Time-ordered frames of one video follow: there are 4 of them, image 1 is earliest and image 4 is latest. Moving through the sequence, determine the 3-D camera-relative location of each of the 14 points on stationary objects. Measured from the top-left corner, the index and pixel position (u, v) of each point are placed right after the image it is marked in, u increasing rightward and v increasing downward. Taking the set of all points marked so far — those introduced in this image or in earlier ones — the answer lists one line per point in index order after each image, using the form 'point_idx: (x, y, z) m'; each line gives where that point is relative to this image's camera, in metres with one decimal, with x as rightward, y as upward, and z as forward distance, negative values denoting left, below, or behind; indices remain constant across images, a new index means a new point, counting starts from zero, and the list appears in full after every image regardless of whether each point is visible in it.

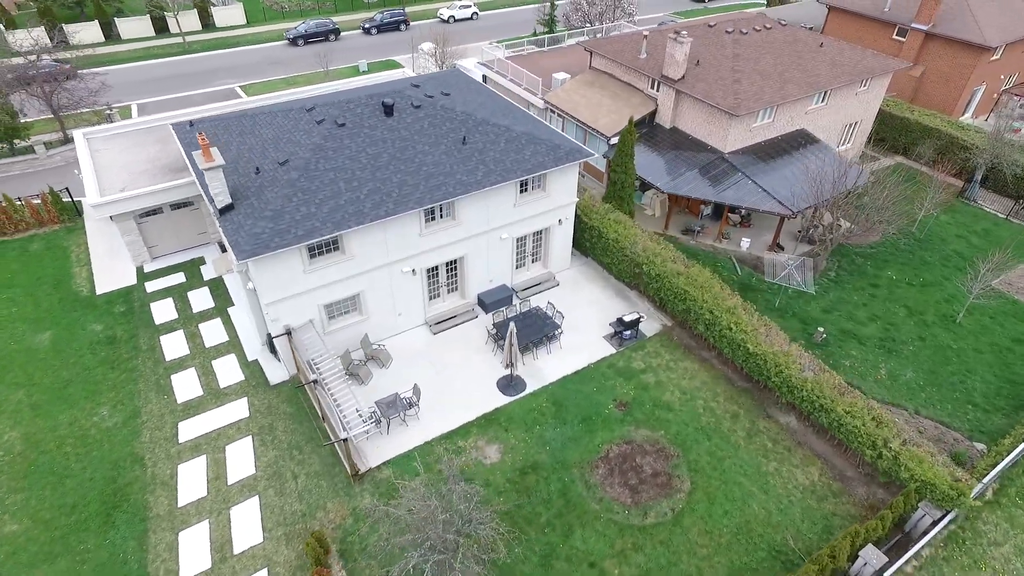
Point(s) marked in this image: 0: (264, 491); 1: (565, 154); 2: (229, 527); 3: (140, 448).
0: (-6.3, -5.2, +15.8) m
1: (+1.8, +4.3, +19.8) m
2: (-6.9, -5.8, +15.1) m
3: (-10.0, -4.3, +16.7) m
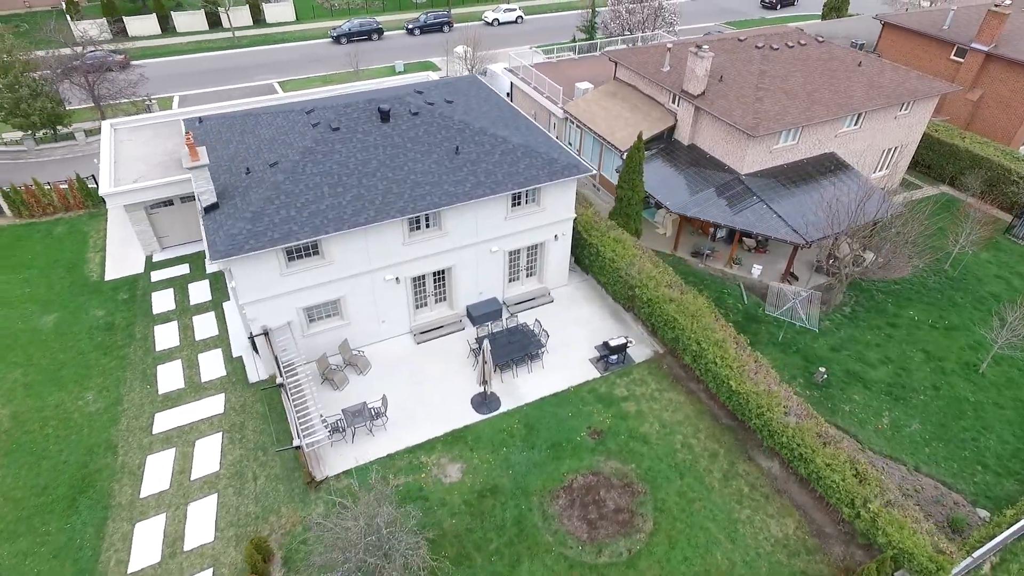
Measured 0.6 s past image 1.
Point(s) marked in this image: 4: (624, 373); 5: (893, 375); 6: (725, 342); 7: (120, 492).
0: (-7.4, -5.2, +15.9) m
1: (+1.6, +3.7, +19.2) m
2: (-8.1, -5.8, +15.2) m
3: (-11.0, -4.1, +17.1) m
4: (+3.5, -2.6, +19.1) m
5: (+11.8, -2.7, +19.1) m
6: (+6.0, -1.5, +17.4) m
7: (-10.1, -5.2, +15.8) m
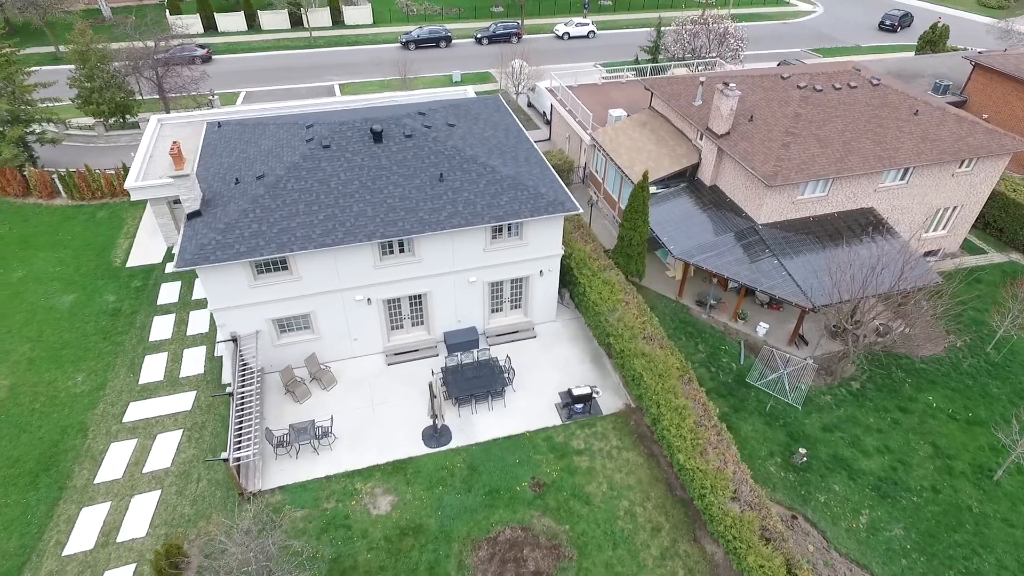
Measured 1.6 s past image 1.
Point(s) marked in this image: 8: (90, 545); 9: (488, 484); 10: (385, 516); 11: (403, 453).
0: (-9.3, -5.4, +16.6) m
1: (+1.0, +2.5, +18.6) m
2: (-10.1, -5.9, +16.0) m
3: (-12.5, -3.9, +18.2) m
4: (+2.2, -4.0, +18.2) m
5: (+10.4, -5.0, +17.1) m
6: (+4.6, -3.2, +16.2) m
7: (-11.8, -5.1, +16.8) m
8: (-10.5, -6.4, +15.3) m
9: (-0.6, -5.3, +16.6) m
10: (-3.2, -5.9, +15.9) m
11: (-3.1, -4.6, +17.4) m
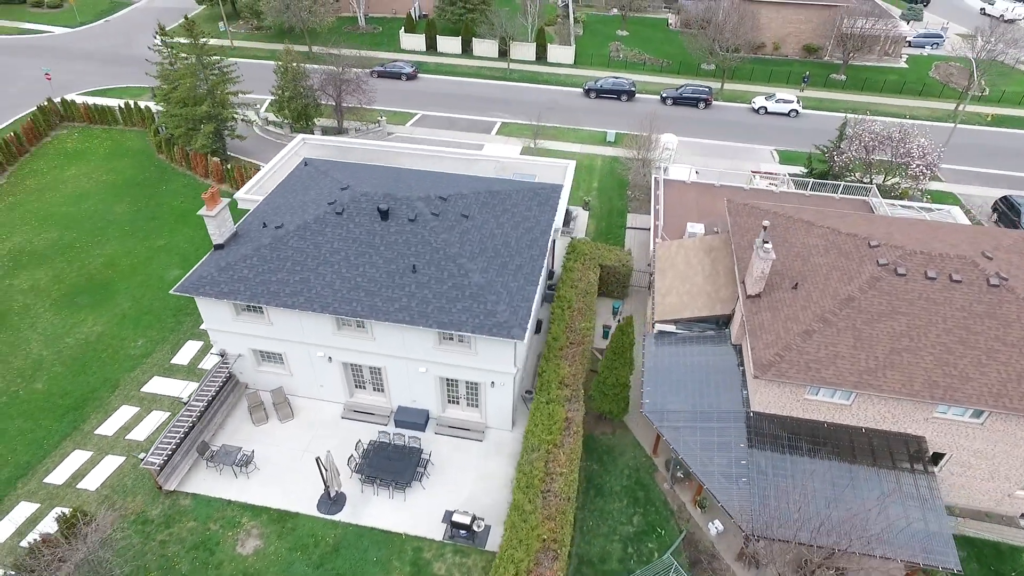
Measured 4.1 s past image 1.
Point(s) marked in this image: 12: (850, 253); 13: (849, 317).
0: (-12.6, -5.6, +20.5) m
1: (-0.5, -1.1, +18.4) m
2: (-13.7, -5.9, +20.3) m
3: (-14.5, -3.4, +23.1) m
4: (-1.5, -7.6, +17.9) m
5: (+5.2, -10.8, +14.0) m
6: (+0.2, -7.4, +15.1) m
7: (-14.8, -4.7, +21.6) m
8: (-14.5, -6.2, +19.8) m
9: (-4.9, -7.9, +17.4) m
10: (-7.7, -7.7, +17.7) m
11: (-6.6, -6.7, +19.0) m
12: (+10.8, +1.1, +19.7) m
13: (+9.8, -0.9, +17.8) m
